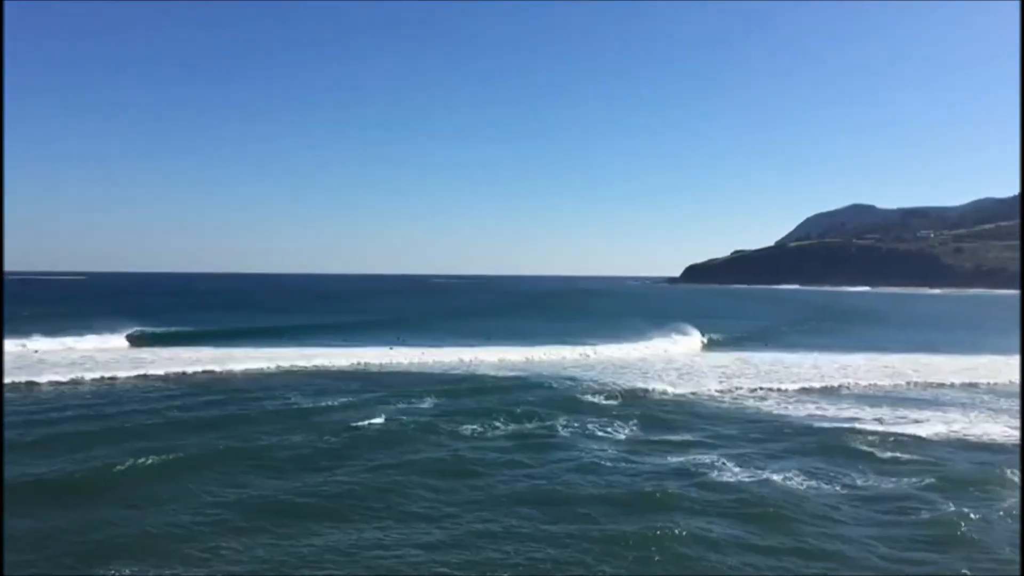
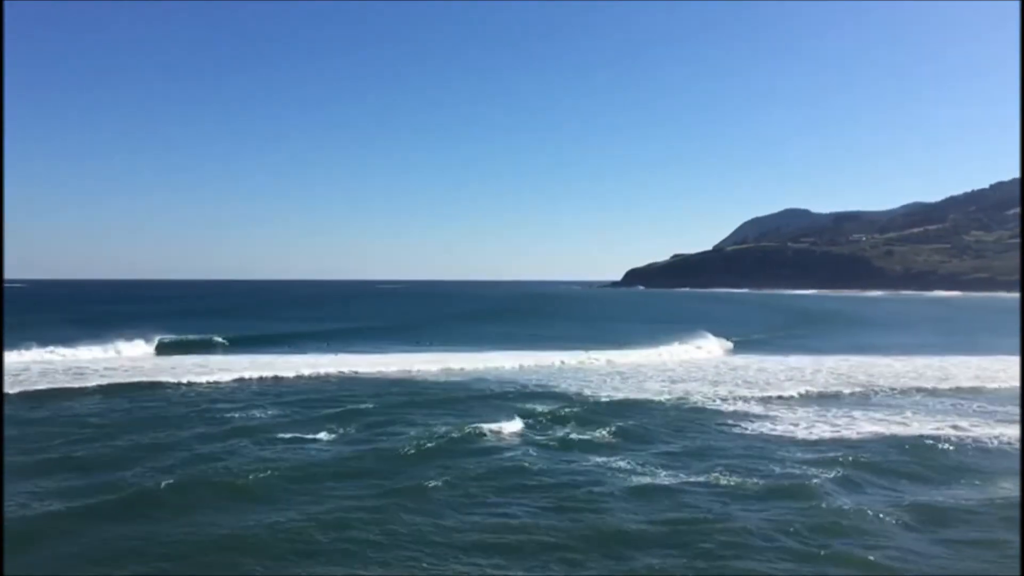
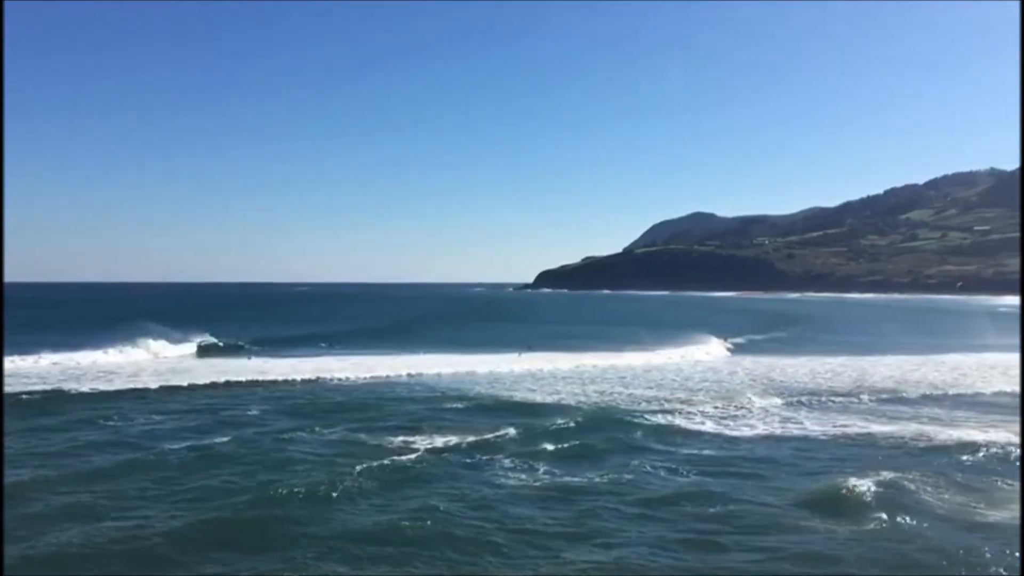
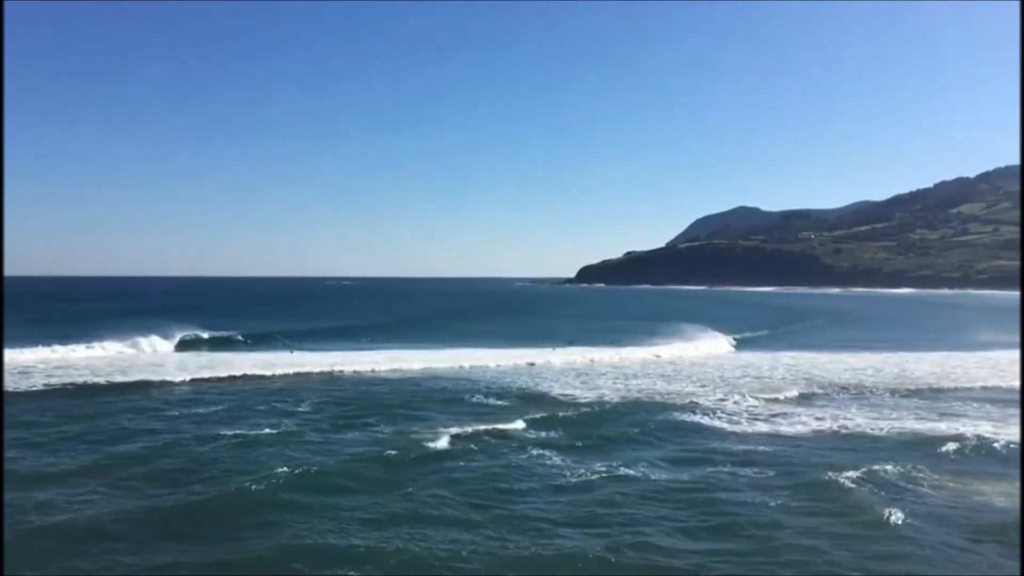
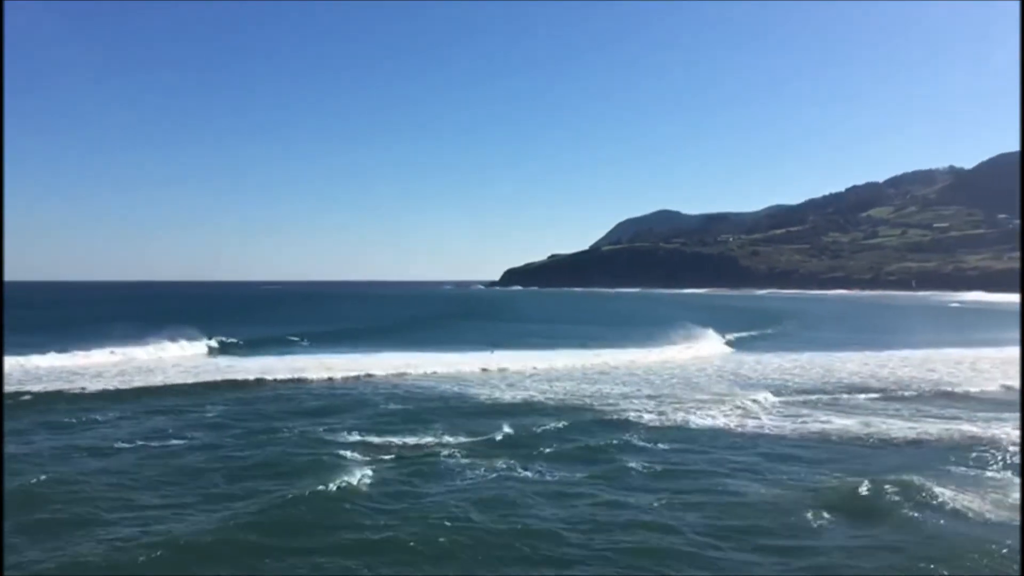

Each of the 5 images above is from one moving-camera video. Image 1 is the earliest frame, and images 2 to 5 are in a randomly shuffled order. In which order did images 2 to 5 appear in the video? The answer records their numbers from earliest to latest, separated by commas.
2, 4, 3, 5
